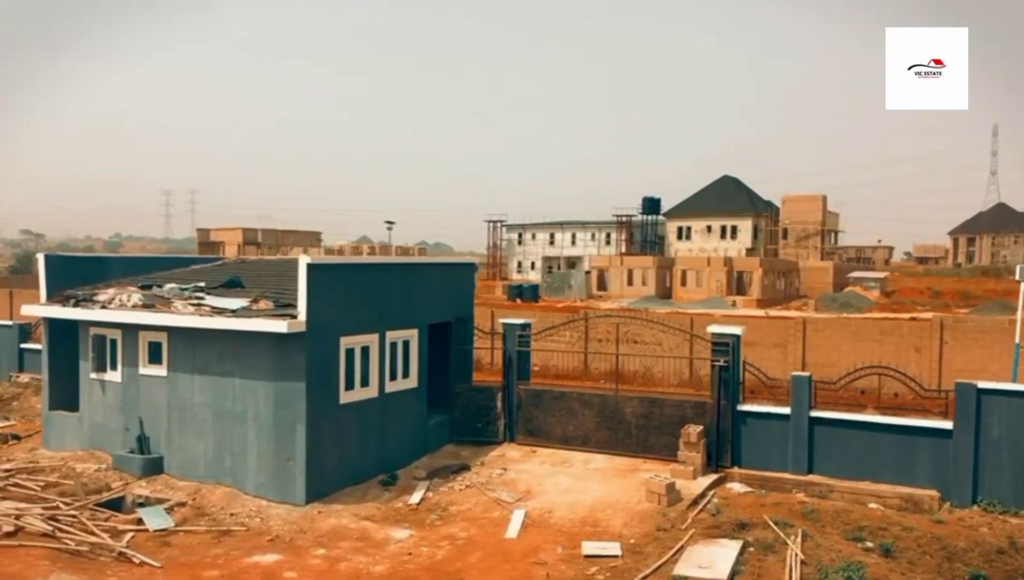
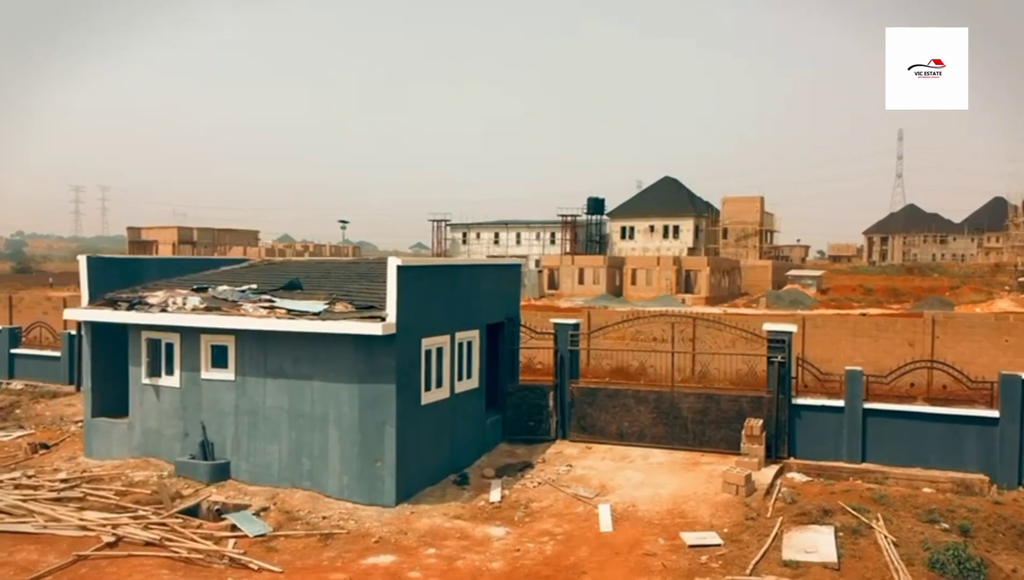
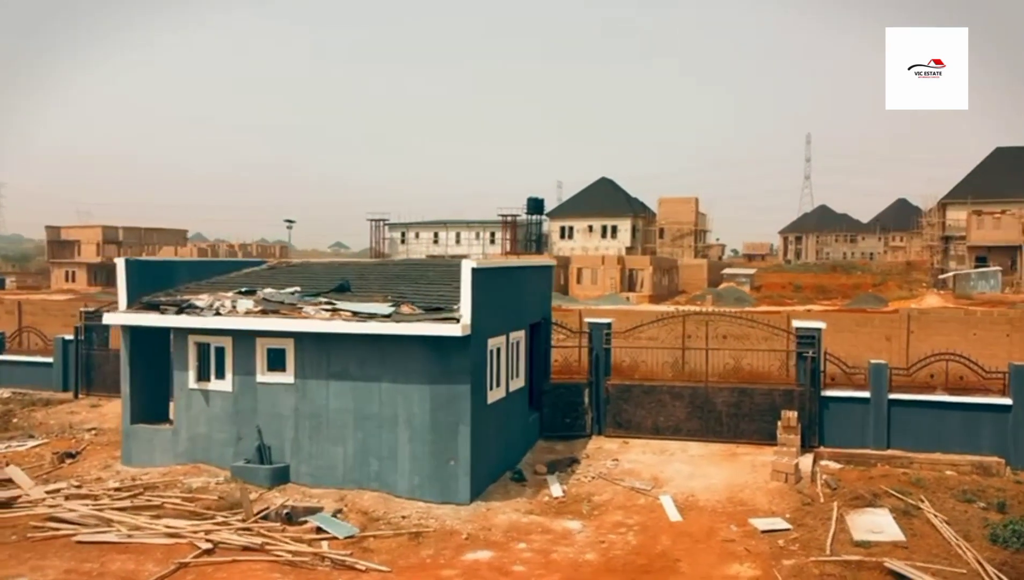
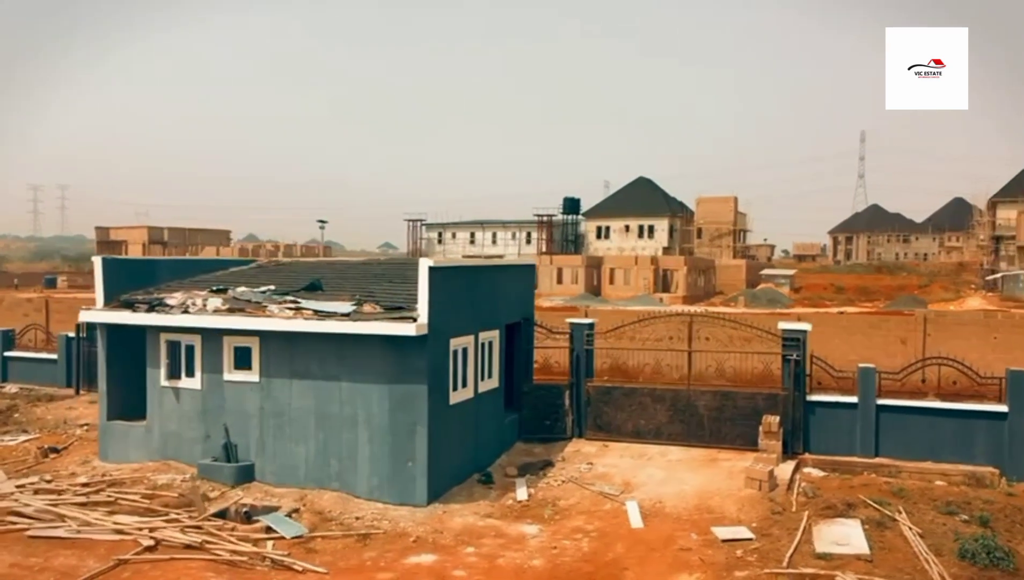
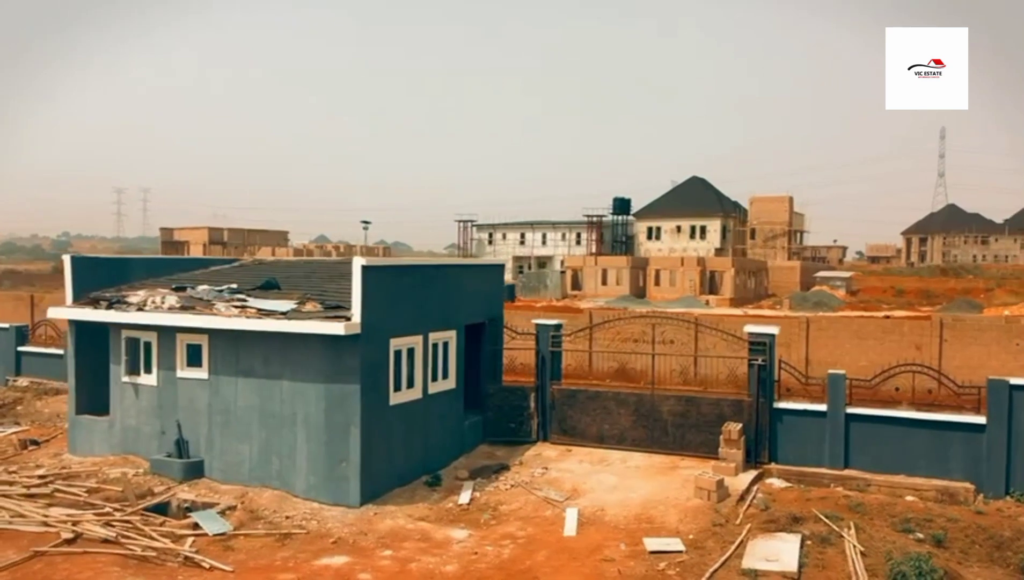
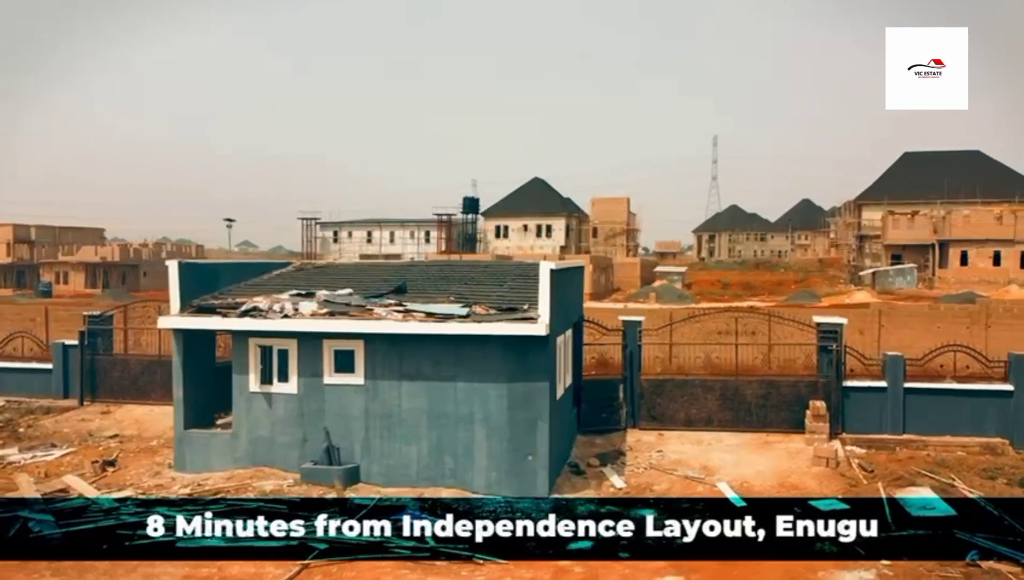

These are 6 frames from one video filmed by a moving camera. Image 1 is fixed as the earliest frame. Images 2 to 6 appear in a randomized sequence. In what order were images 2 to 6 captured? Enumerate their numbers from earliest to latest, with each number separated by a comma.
5, 2, 4, 3, 6
